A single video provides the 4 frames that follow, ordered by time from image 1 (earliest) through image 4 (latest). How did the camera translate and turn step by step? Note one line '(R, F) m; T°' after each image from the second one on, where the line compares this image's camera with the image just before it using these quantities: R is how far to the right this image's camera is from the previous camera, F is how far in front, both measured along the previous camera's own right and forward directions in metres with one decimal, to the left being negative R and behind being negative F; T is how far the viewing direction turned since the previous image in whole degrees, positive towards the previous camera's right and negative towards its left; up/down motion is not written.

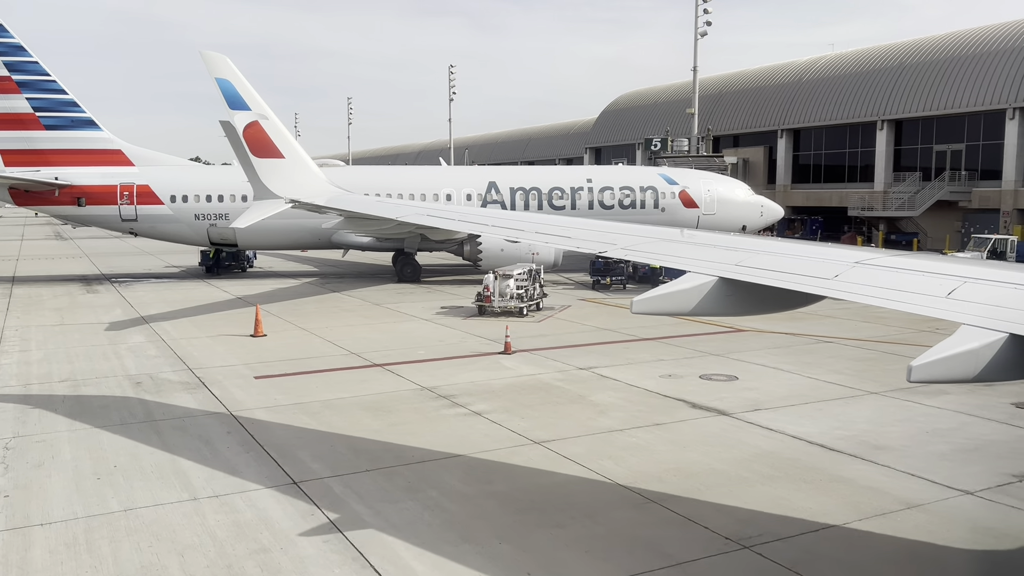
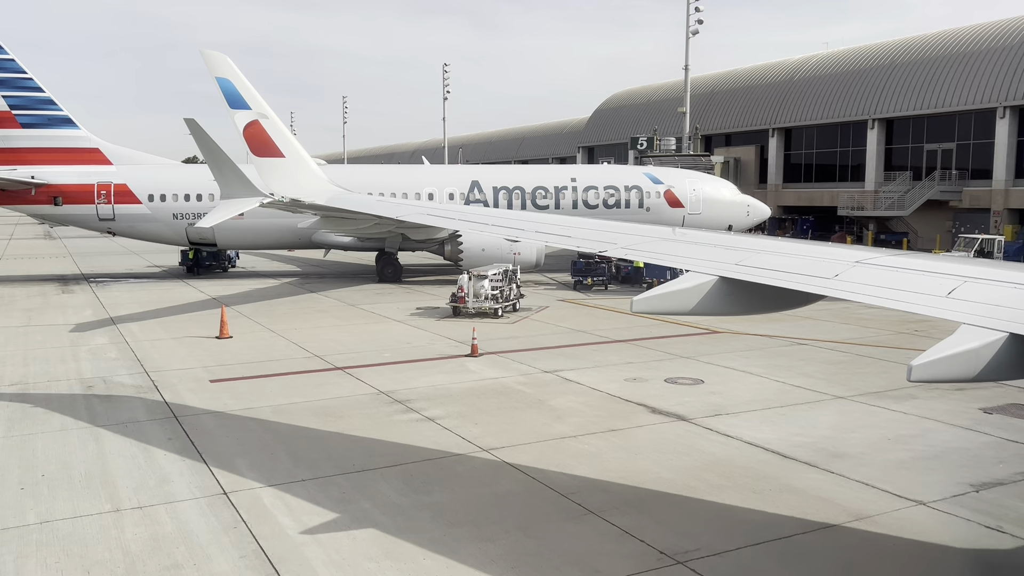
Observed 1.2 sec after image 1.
(+0.7, +0.3) m; 0°
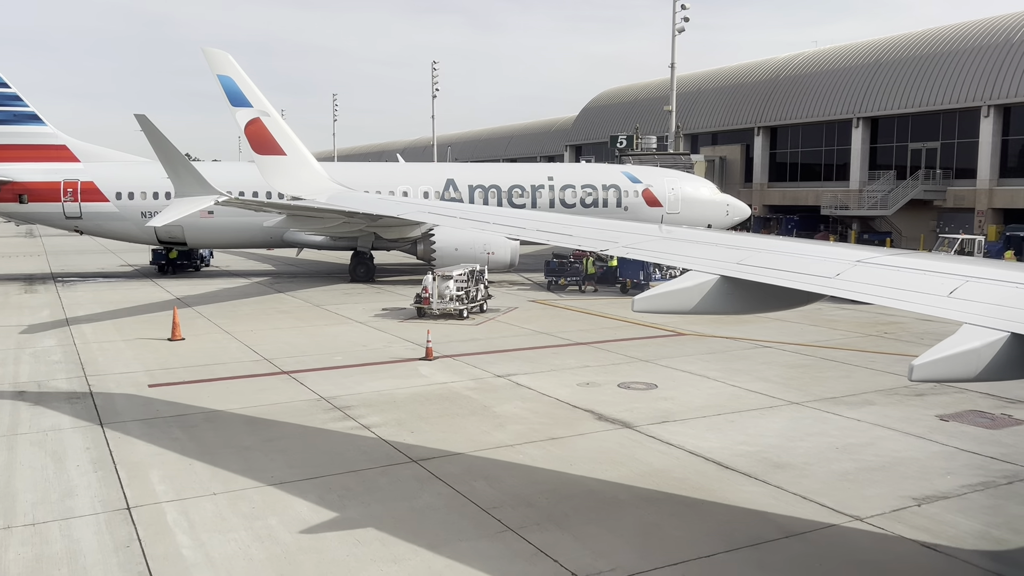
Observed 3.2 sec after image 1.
(+0.8, +0.4) m; 0°
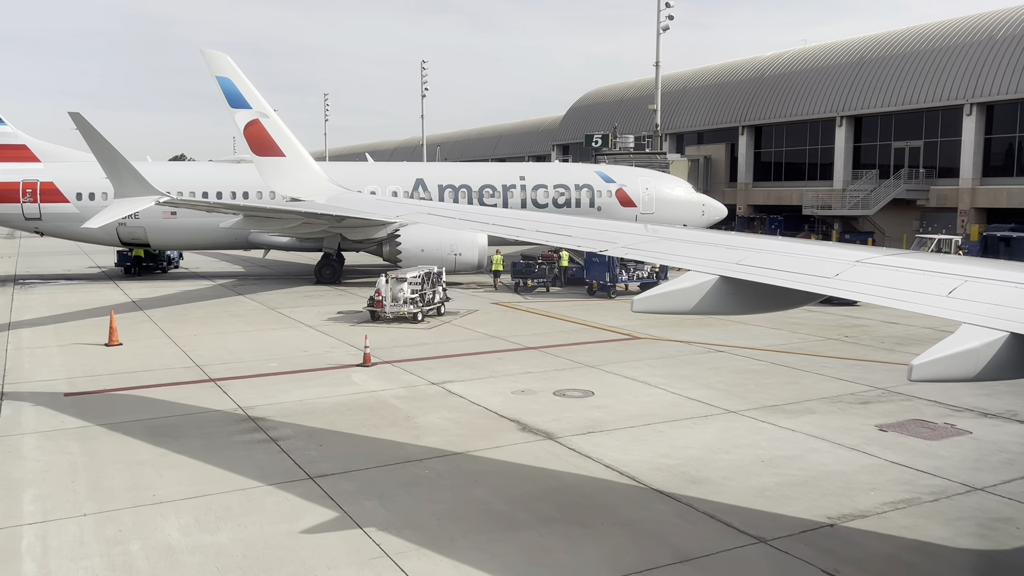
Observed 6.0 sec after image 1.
(+1.2, +0.5) m; 0°
